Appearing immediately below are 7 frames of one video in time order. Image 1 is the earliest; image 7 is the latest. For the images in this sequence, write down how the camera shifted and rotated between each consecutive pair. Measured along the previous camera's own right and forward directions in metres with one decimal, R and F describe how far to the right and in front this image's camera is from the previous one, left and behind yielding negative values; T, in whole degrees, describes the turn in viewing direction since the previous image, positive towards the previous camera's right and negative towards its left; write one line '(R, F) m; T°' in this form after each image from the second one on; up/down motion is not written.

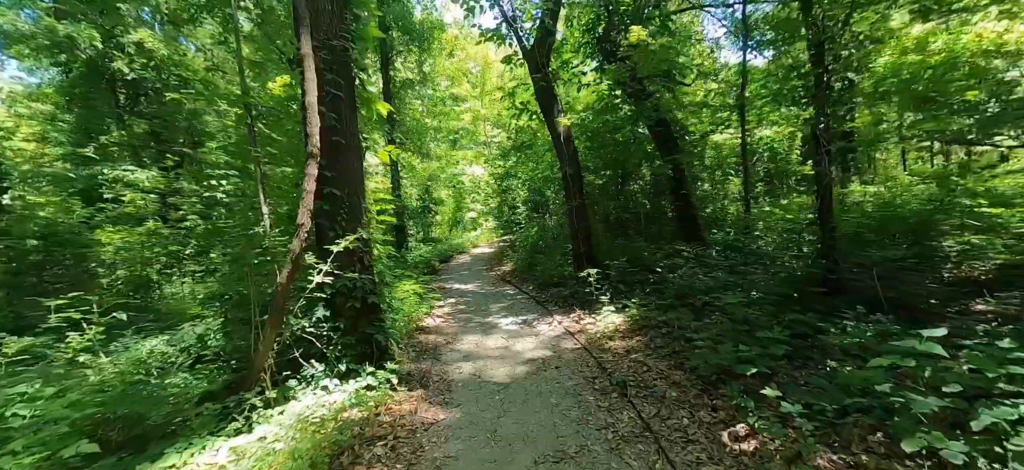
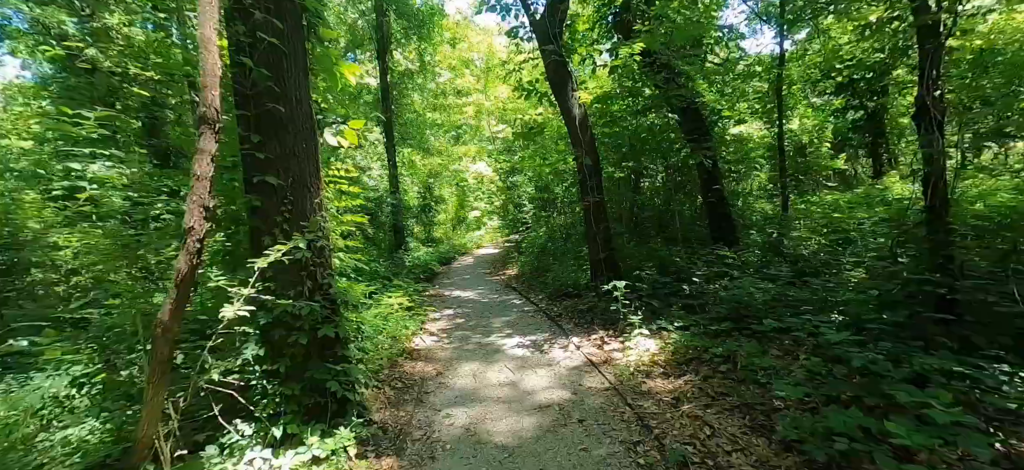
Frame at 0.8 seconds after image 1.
(0.0, +1.2) m; -1°
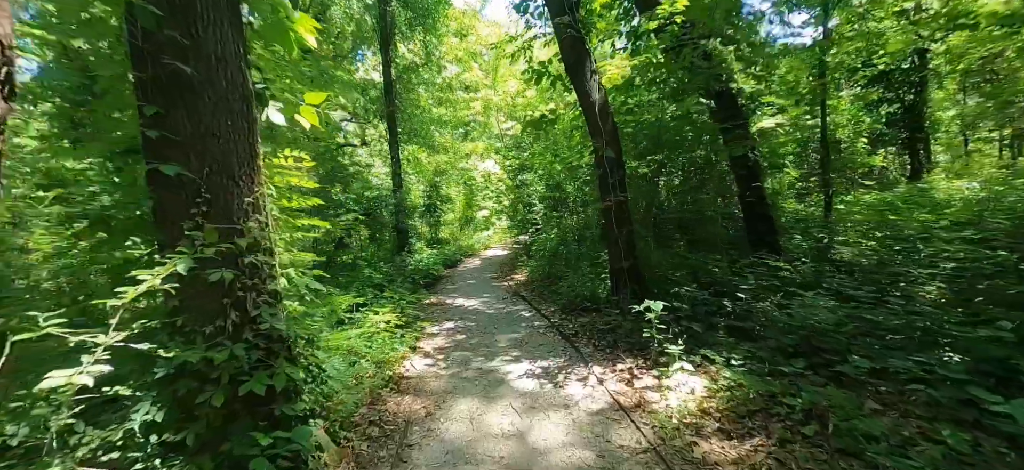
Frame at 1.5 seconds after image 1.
(0.0, +0.9) m; -1°
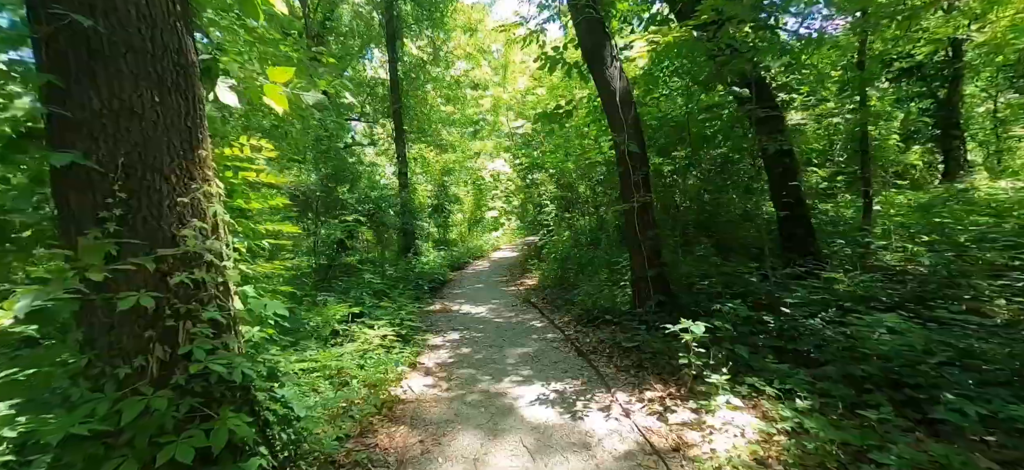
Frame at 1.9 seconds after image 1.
(0.0, +0.6) m; -1°
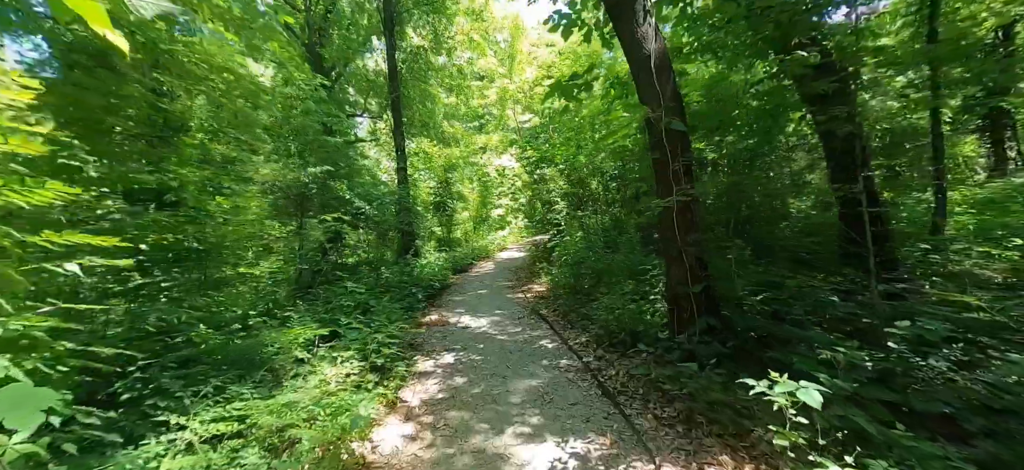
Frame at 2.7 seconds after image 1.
(0.0, +1.1) m; -1°
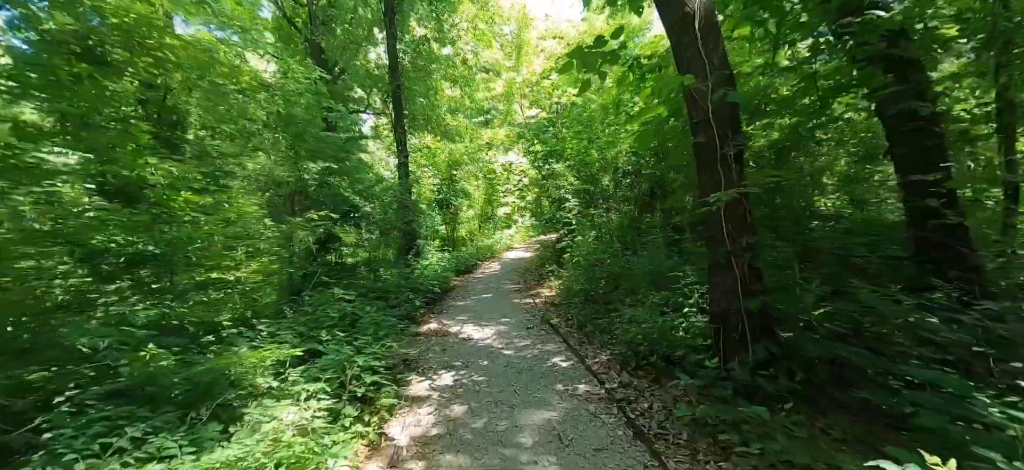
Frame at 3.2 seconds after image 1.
(0.0, +0.7) m; -1°
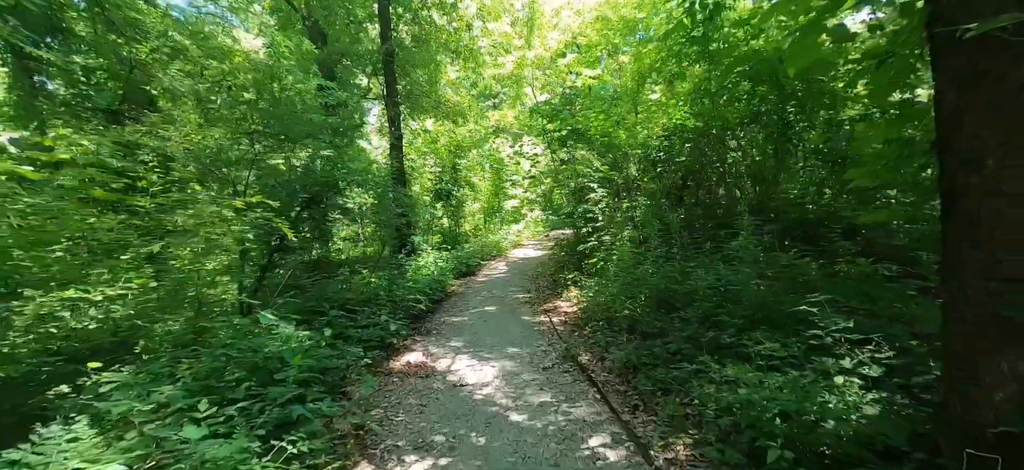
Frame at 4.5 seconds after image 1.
(-0.1, +1.9) m; -1°
